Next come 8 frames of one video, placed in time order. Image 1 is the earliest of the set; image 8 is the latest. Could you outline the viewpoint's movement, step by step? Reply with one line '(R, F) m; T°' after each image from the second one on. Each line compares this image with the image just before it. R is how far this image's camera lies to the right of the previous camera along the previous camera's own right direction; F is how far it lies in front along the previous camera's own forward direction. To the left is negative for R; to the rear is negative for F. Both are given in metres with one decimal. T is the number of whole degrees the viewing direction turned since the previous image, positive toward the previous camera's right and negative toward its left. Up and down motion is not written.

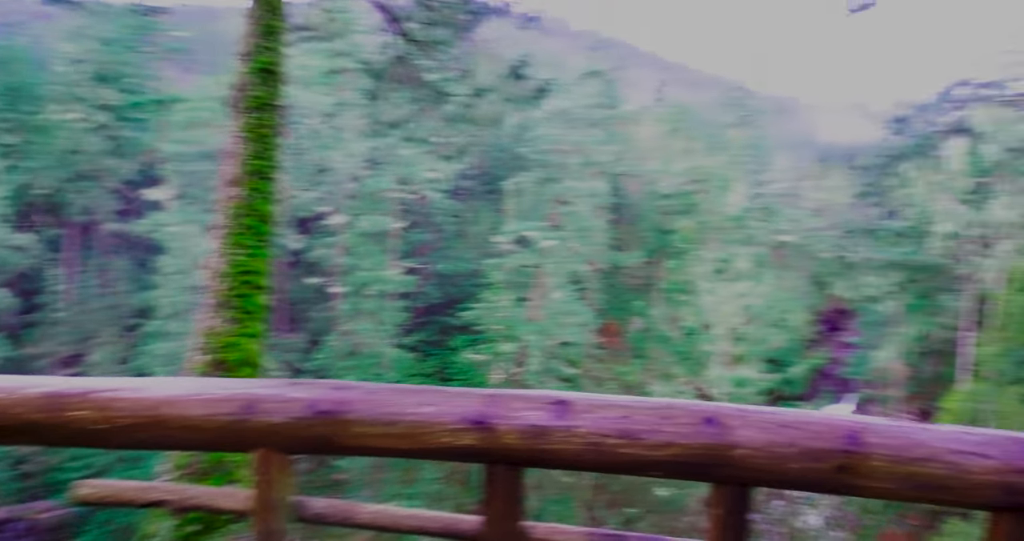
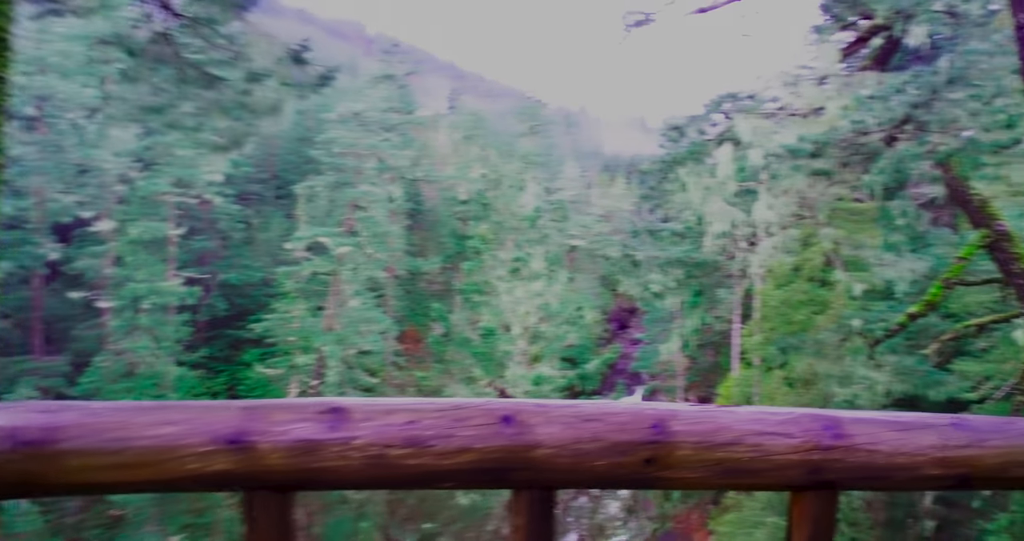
(+0.1, +0.2) m; +15°
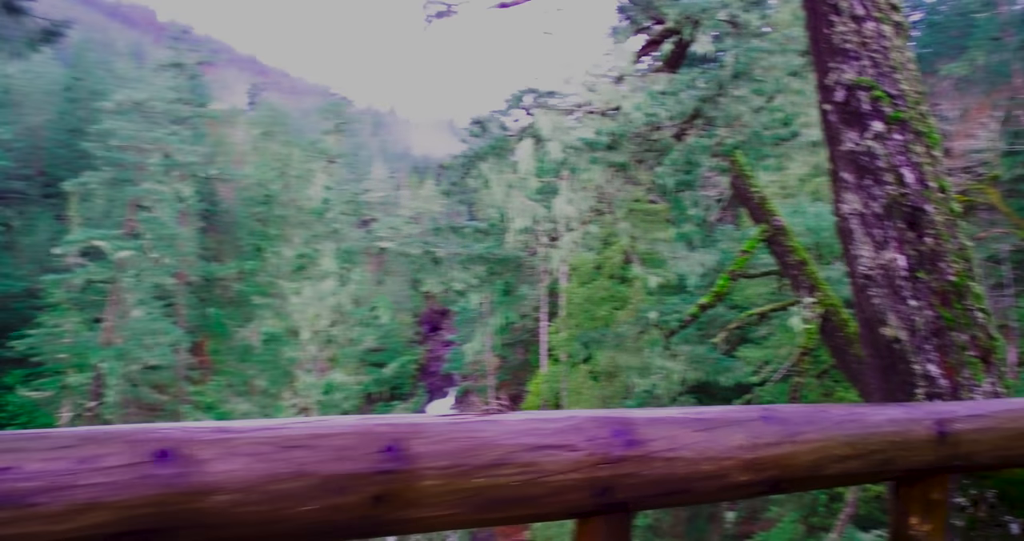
(+0.2, +0.4) m; +14°
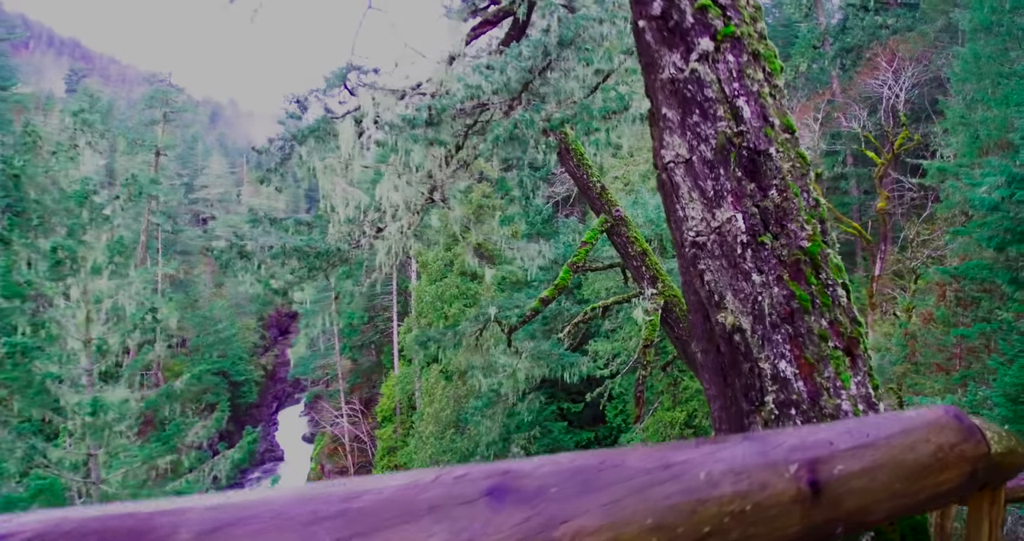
(+0.3, +0.6) m; +10°
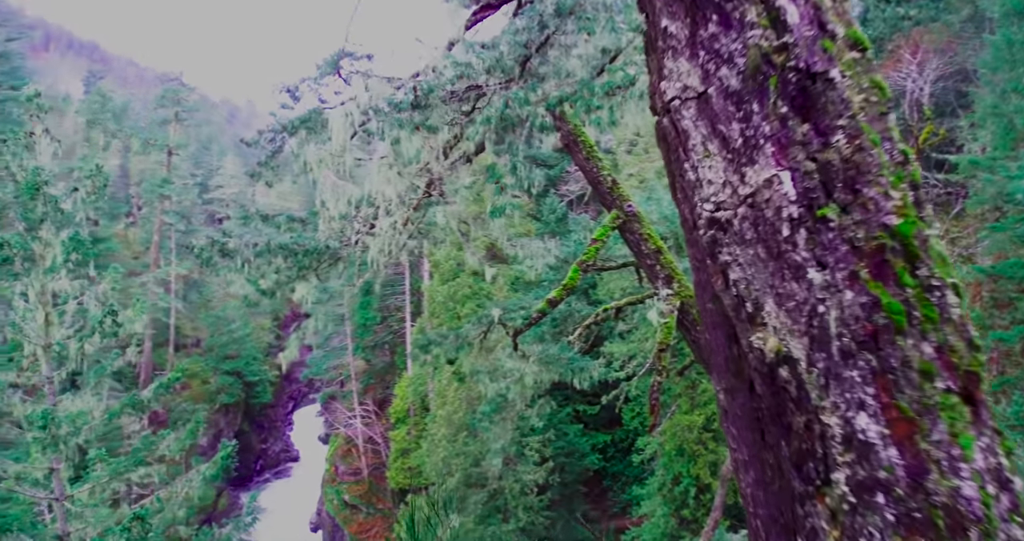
(+0.1, +0.5) m; -1°
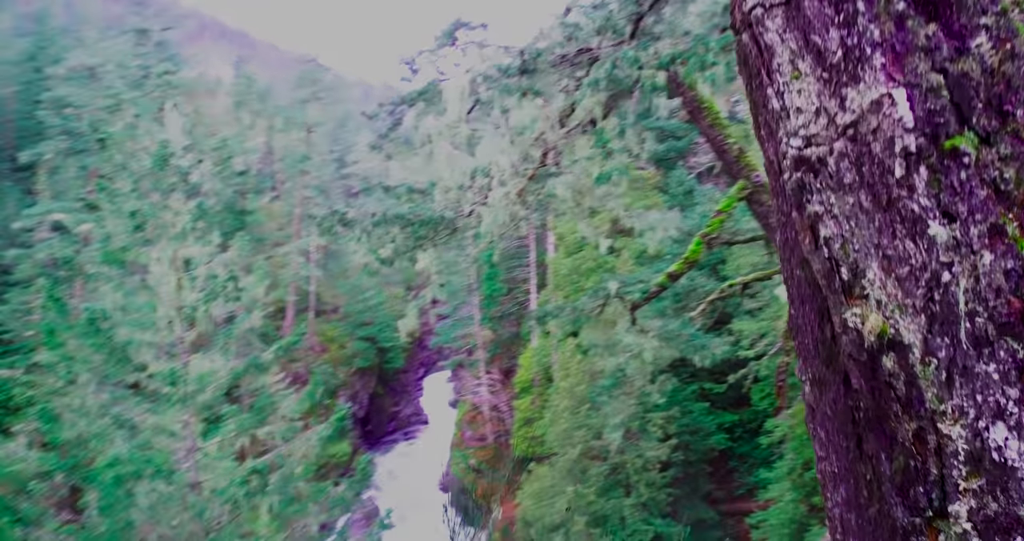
(+0.1, +0.2) m; -9°
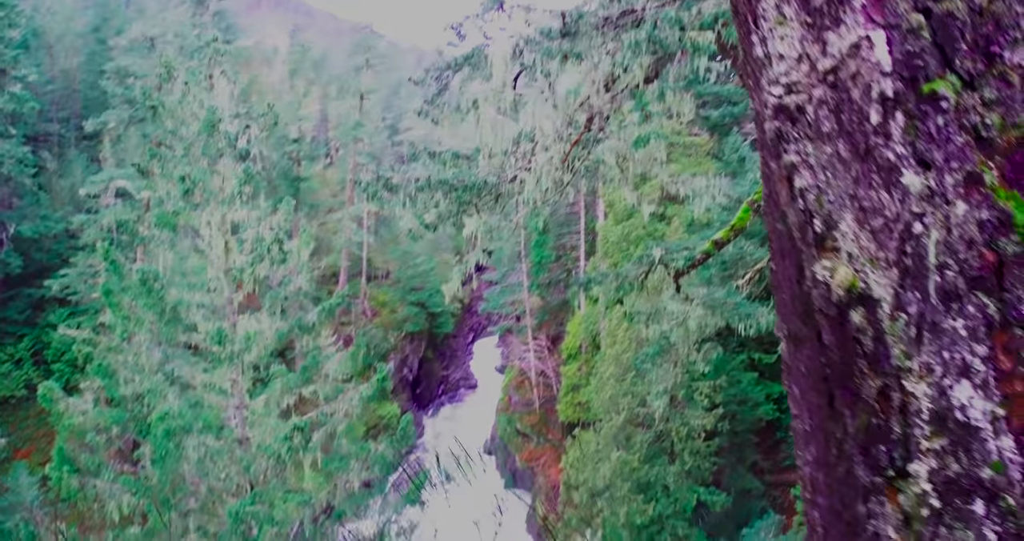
(+0.1, 0.0) m; -4°
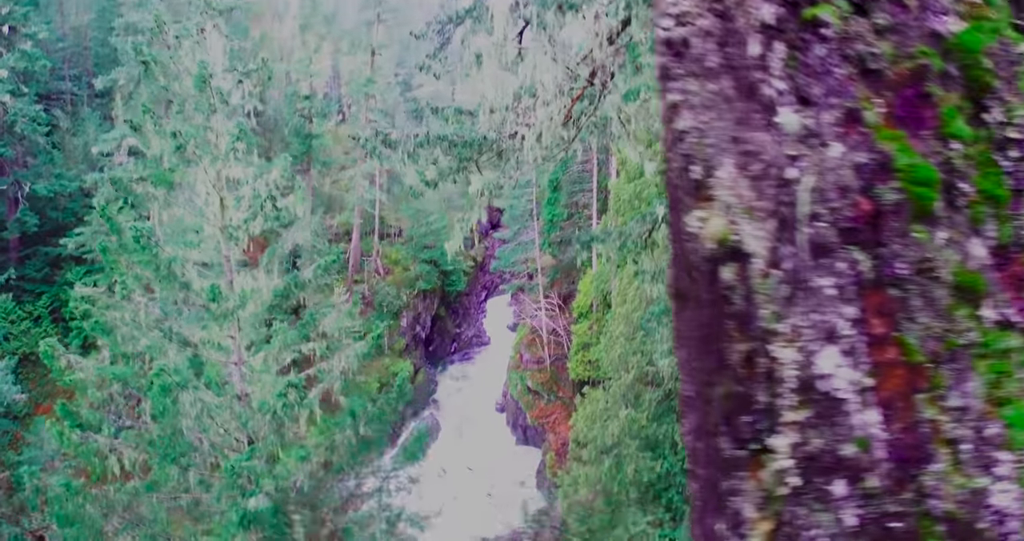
(+0.1, +0.1) m; -1°
